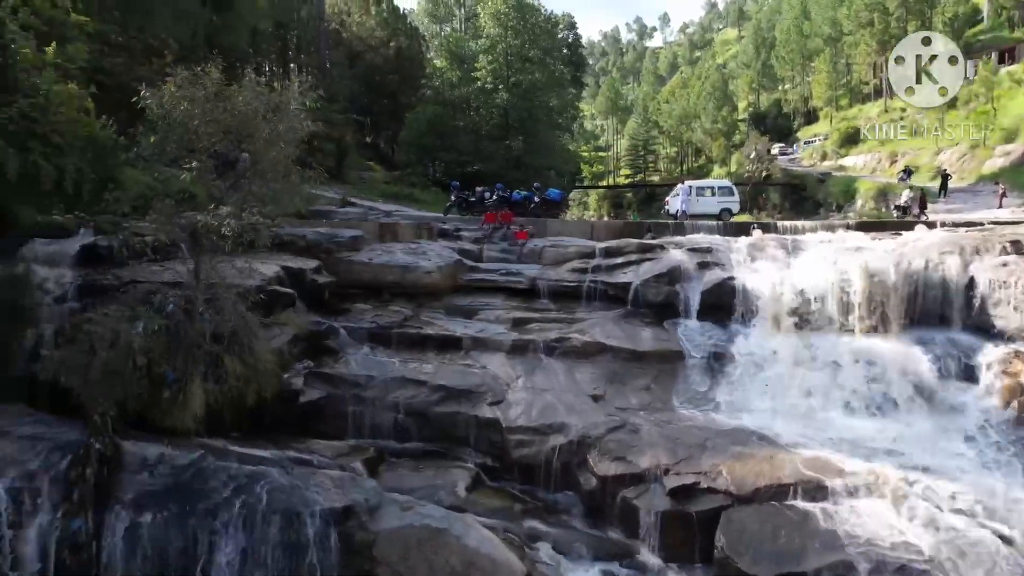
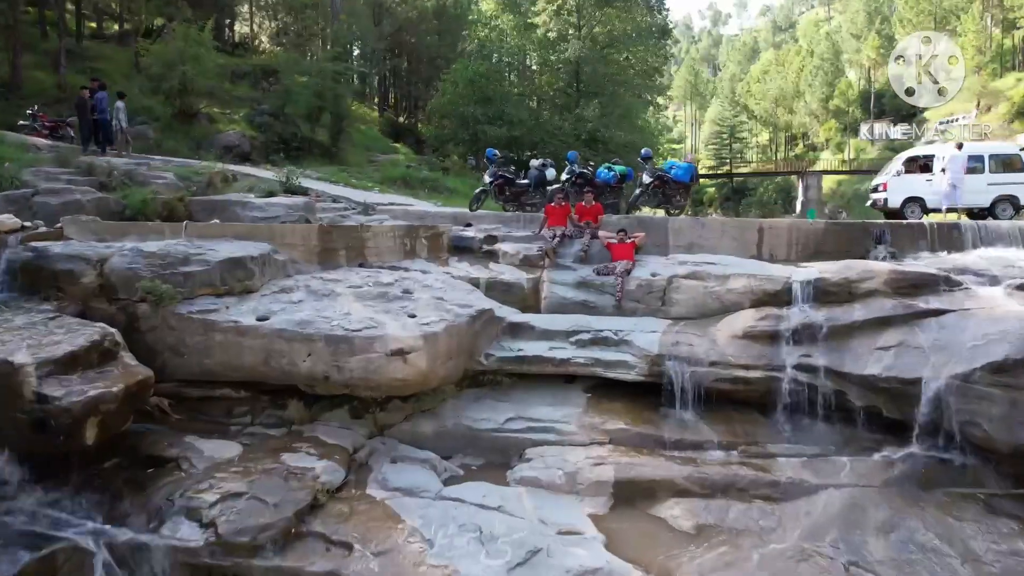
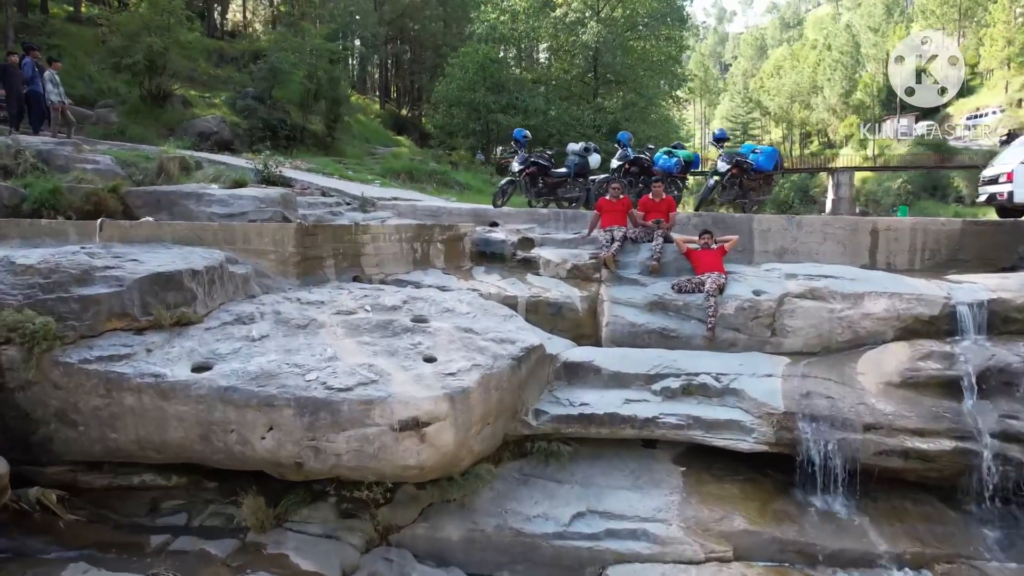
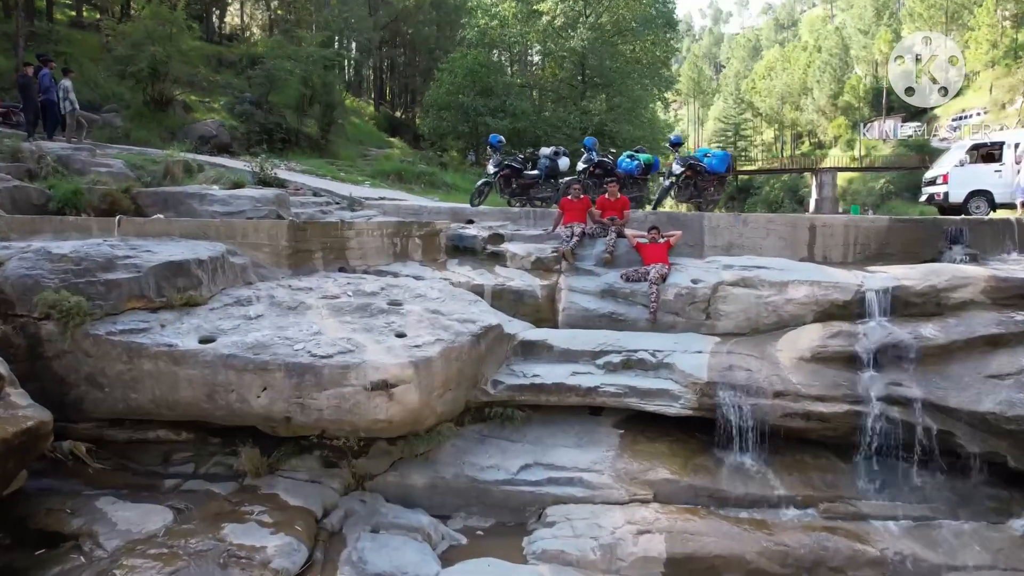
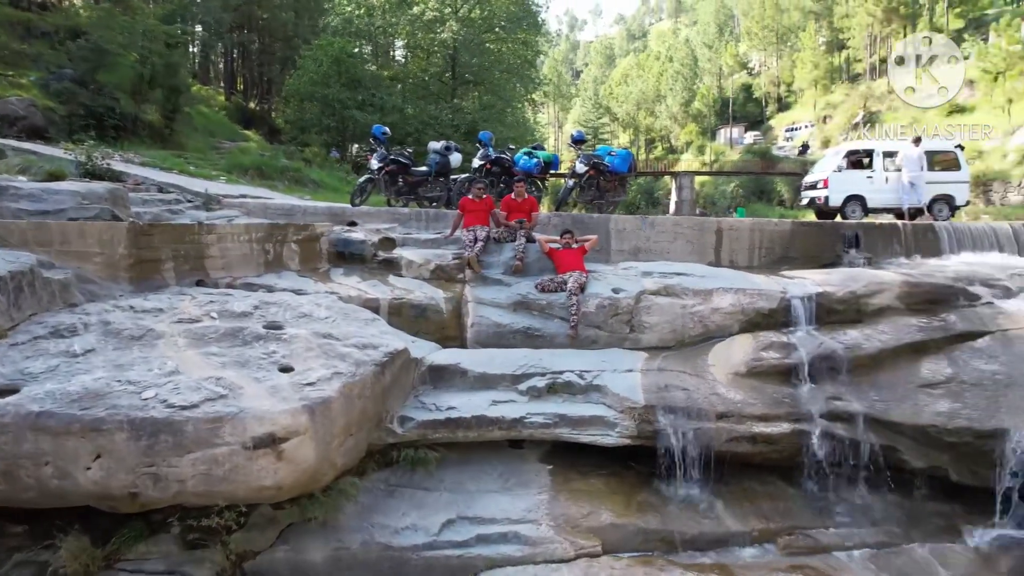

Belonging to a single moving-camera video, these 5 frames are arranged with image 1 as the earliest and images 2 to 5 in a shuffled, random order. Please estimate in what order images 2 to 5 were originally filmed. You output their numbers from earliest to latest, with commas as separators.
2, 4, 3, 5
